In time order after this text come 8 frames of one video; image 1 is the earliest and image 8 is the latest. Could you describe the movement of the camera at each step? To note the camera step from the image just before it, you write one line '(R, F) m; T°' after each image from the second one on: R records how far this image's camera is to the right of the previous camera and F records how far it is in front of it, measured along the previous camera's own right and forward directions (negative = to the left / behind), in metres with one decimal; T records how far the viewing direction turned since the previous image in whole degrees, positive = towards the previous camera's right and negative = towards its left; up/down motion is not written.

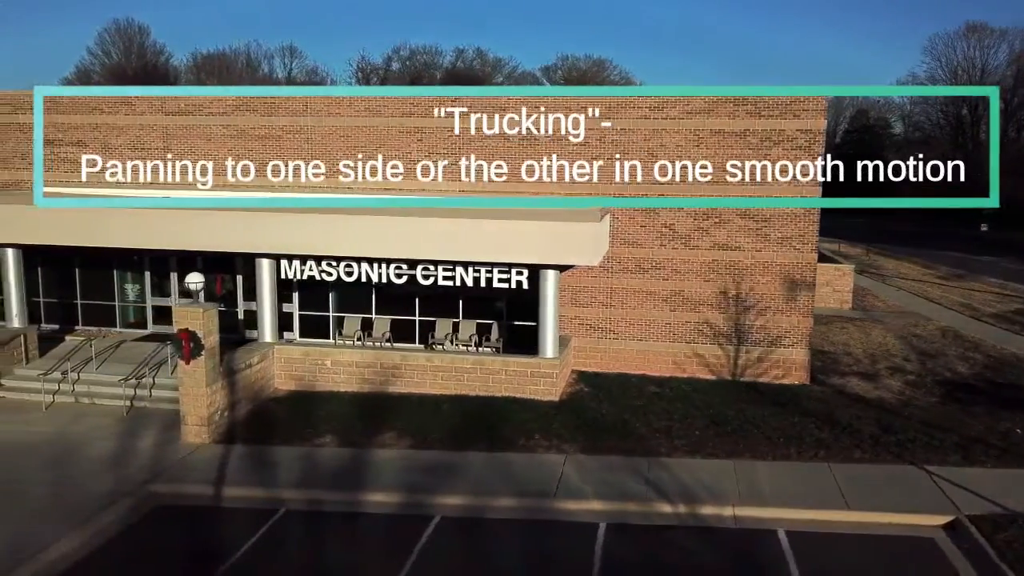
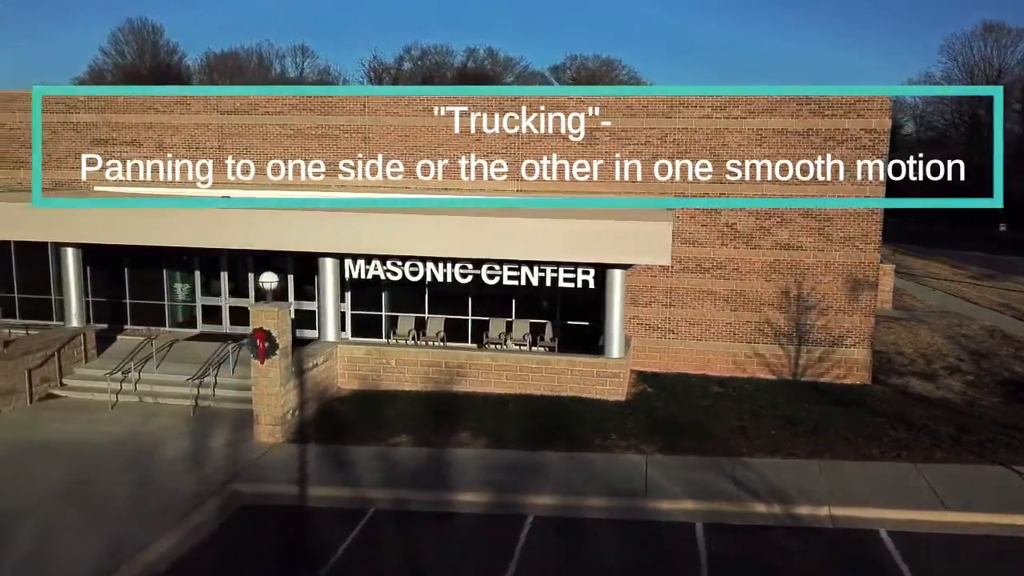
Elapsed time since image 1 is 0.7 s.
(-0.8, 0.0) m; 0°
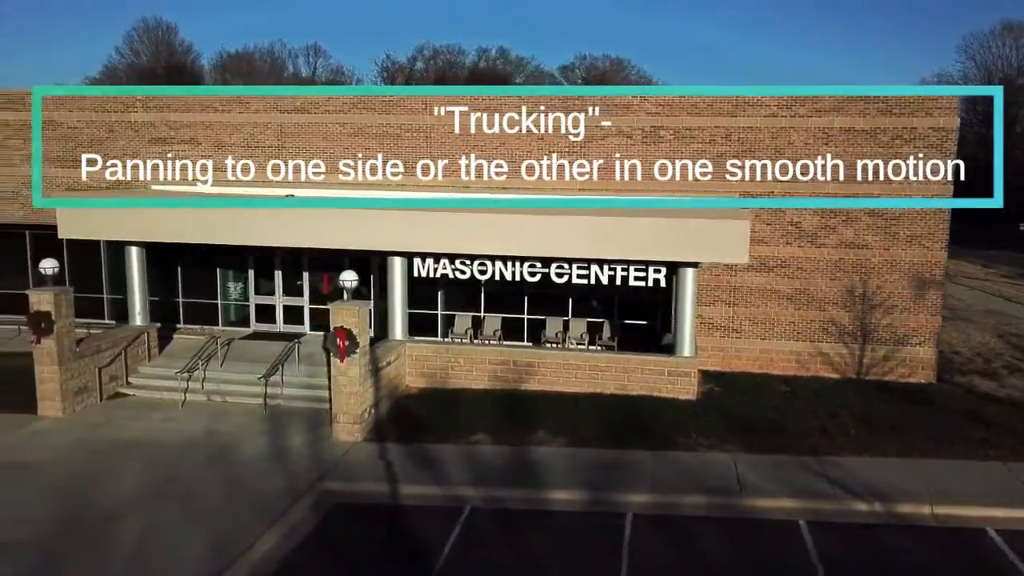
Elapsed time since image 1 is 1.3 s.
(-0.9, 0.0) m; 0°
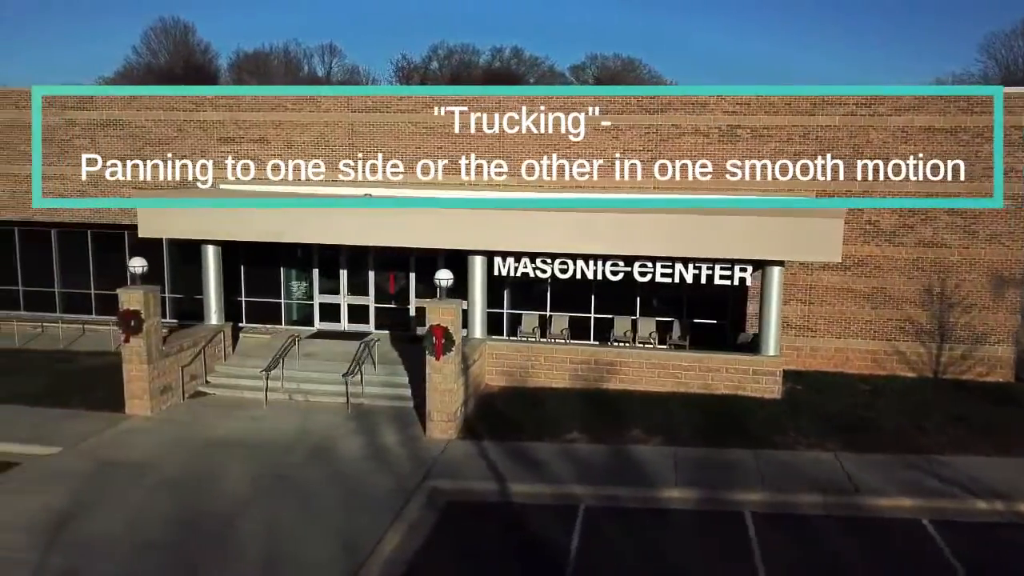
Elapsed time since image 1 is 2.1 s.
(-1.1, 0.0) m; 0°
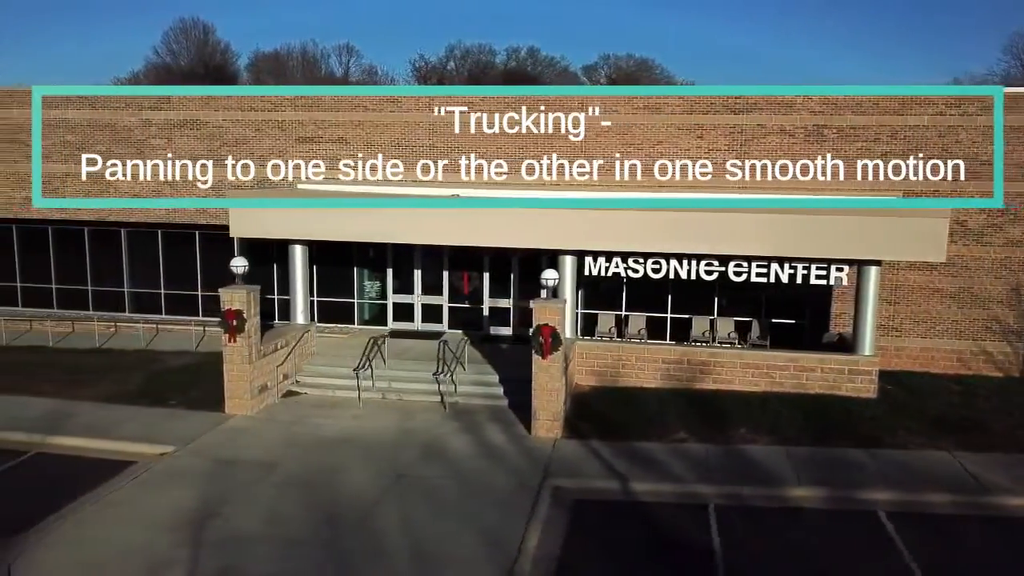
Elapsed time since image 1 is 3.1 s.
(-1.2, 0.0) m; 0°
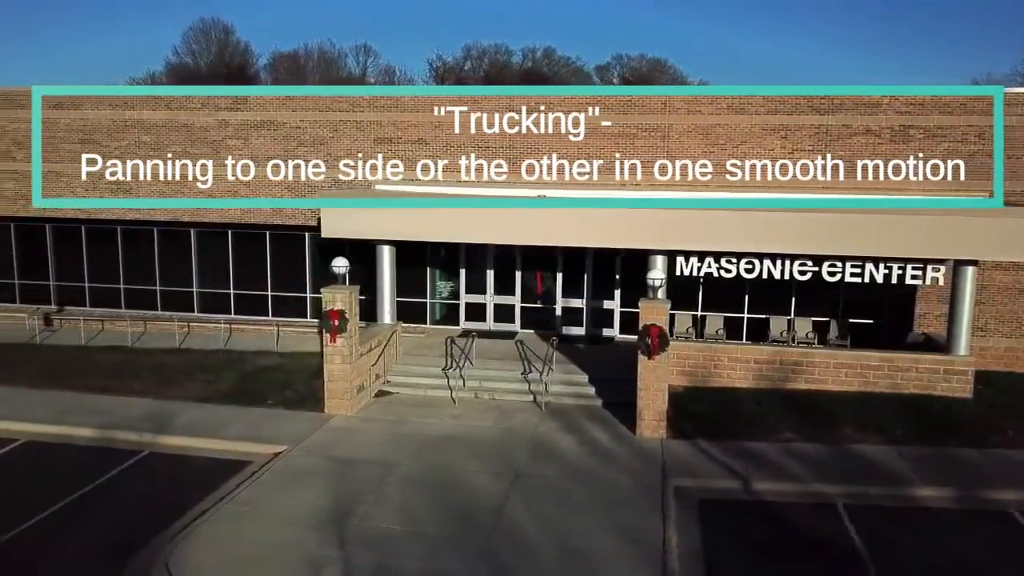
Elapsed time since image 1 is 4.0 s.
(-1.2, 0.0) m; 0°
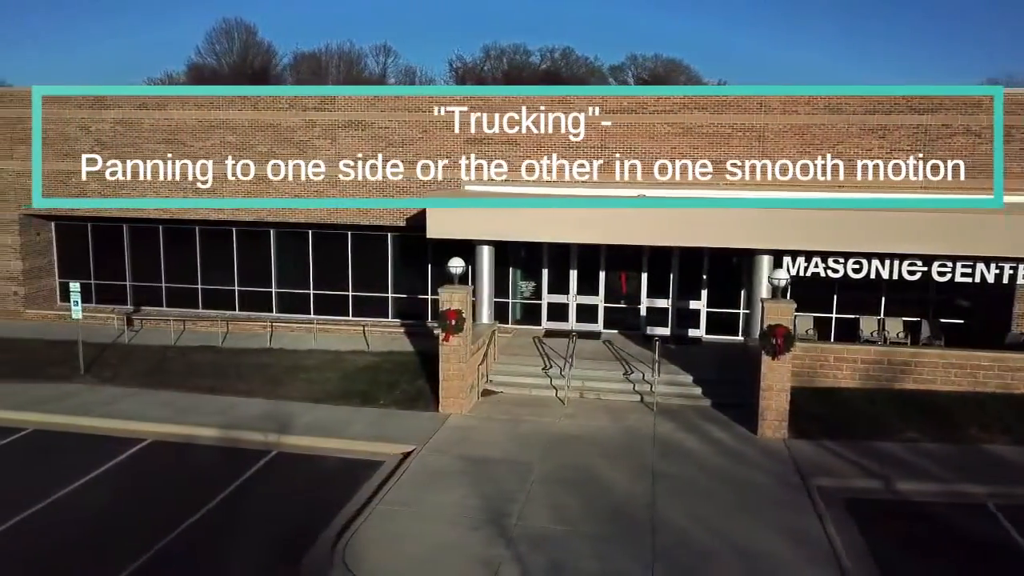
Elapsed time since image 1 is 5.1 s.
(-1.4, 0.0) m; 0°
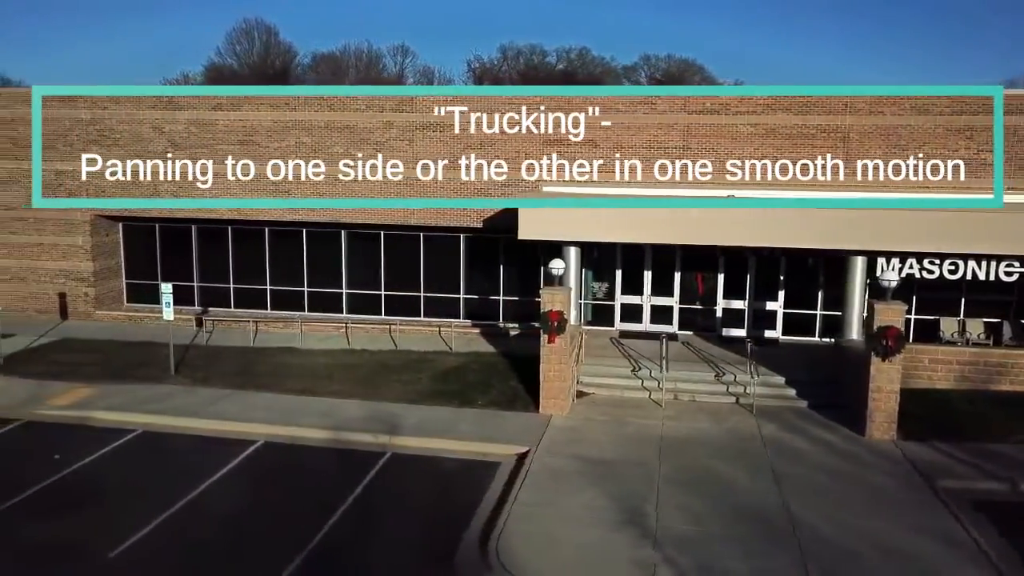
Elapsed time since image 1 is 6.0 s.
(-1.3, 0.0) m; 0°
